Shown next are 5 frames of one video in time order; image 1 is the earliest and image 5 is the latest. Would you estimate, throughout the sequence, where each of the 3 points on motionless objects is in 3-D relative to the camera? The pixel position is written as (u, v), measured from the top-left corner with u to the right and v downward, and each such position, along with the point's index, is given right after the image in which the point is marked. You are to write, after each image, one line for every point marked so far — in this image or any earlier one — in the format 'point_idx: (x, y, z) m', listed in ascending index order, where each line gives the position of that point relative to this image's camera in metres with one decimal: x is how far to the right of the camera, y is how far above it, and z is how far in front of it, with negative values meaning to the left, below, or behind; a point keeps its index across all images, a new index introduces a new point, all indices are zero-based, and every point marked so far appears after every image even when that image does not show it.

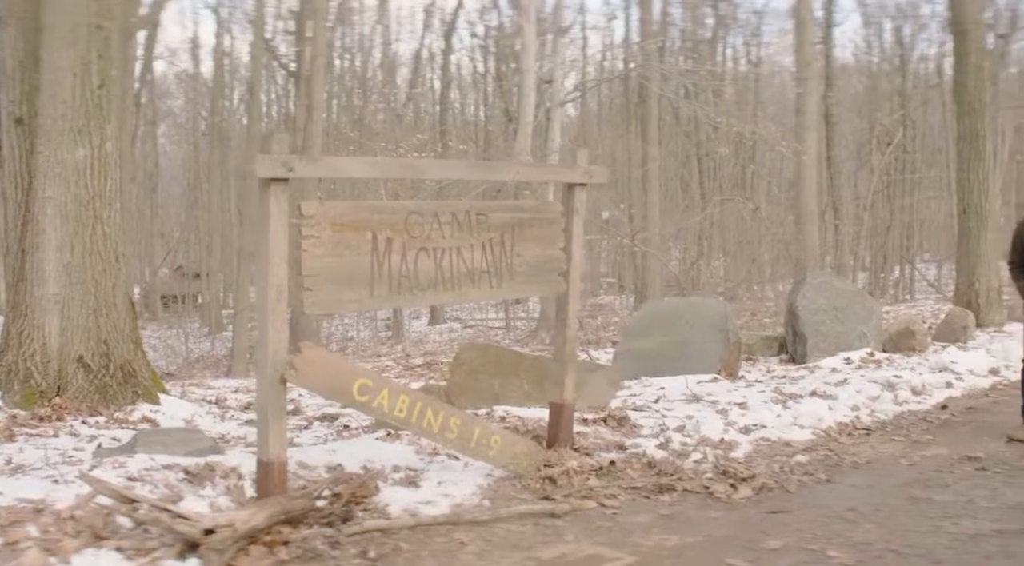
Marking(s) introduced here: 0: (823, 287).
0: (+3.8, 0.0, +12.3) m
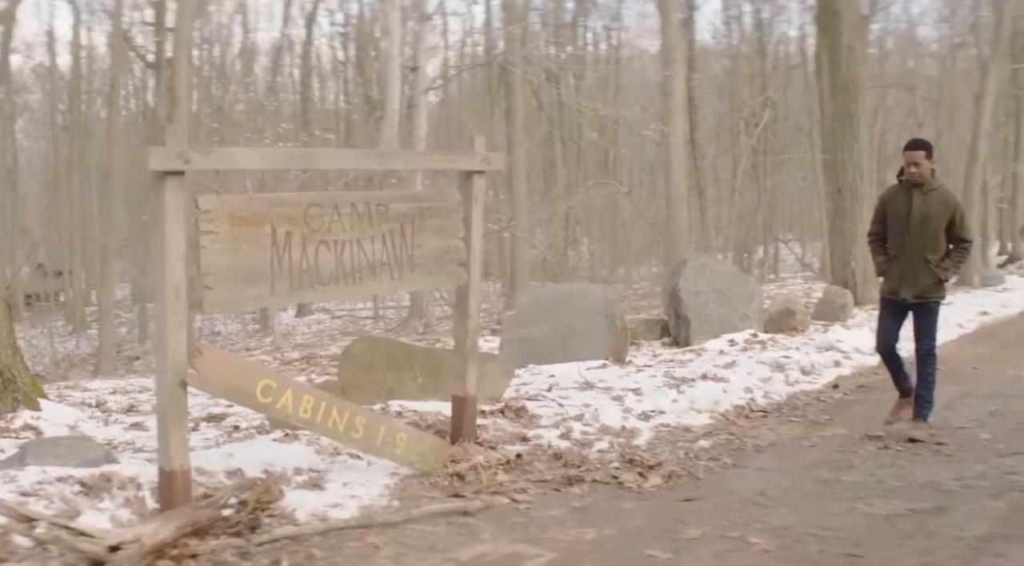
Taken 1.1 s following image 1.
0: (+2.4, +0.2, +12.6) m
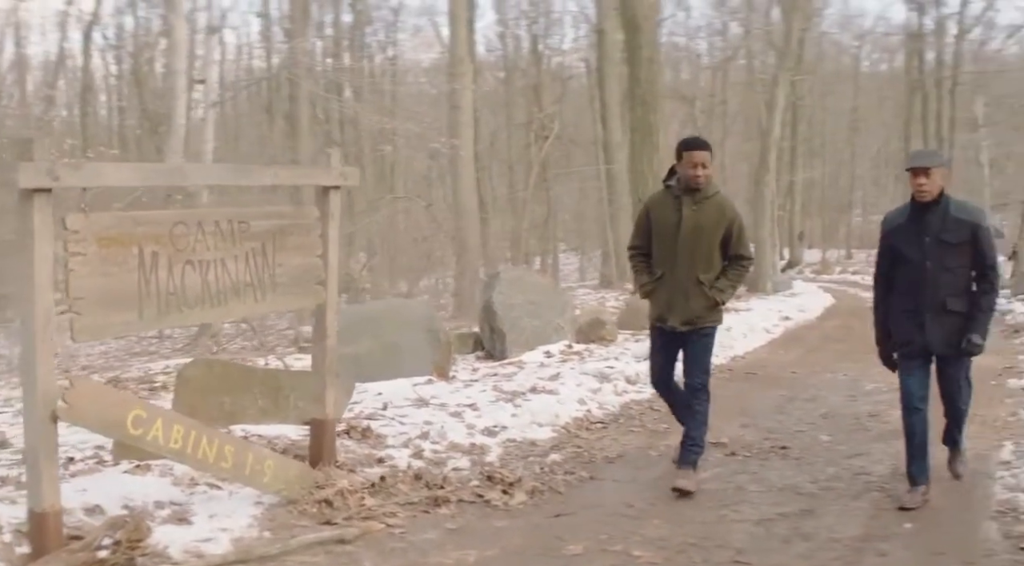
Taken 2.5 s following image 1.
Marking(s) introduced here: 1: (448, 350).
0: (+0.1, 0.0, +12.8) m
1: (-0.6, -0.7, +9.9) m
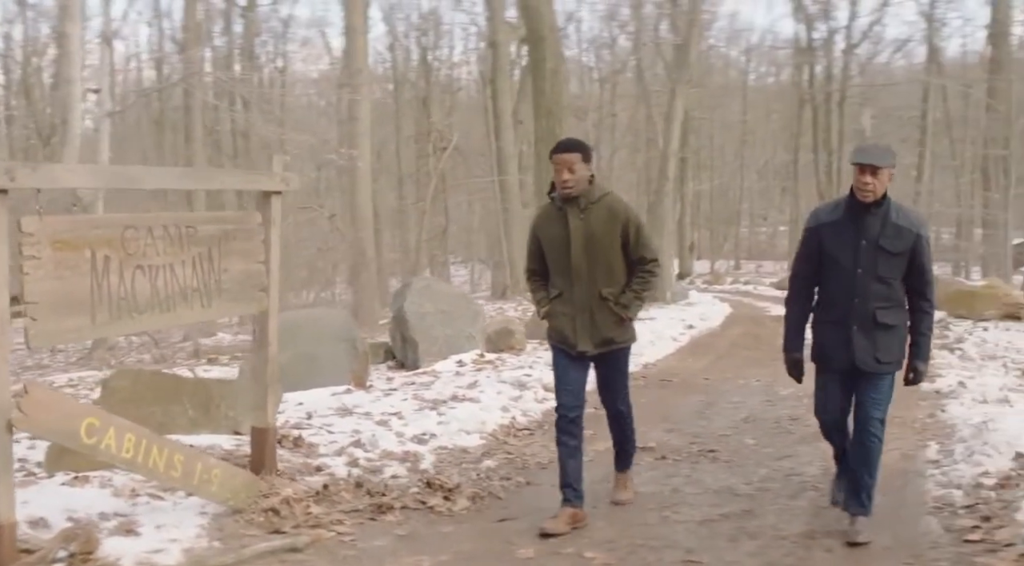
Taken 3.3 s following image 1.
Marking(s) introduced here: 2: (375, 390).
0: (-1.1, -0.1, +12.8) m
1: (-1.4, -0.7, +9.8) m
2: (-1.2, -1.0, +9.4) m
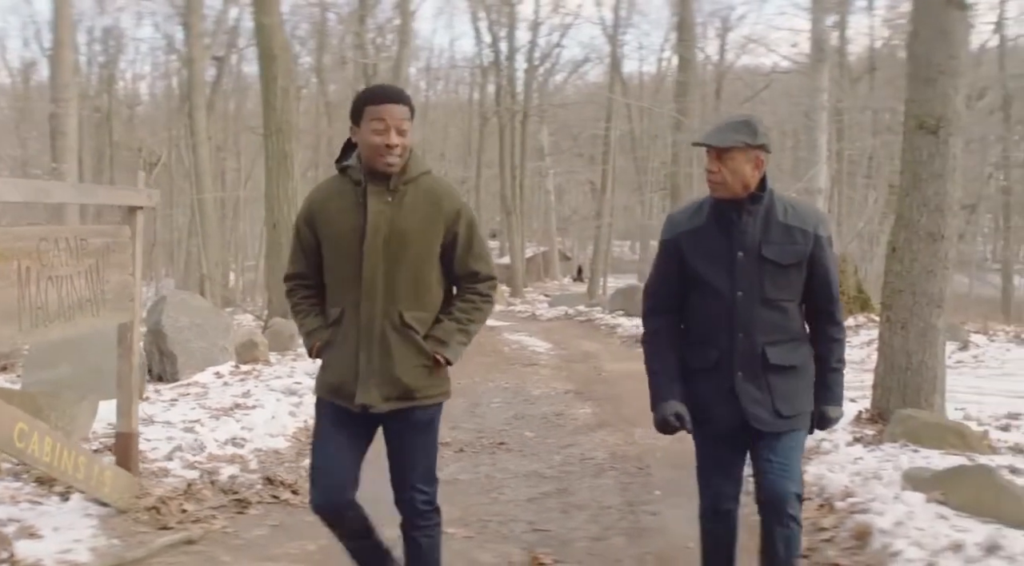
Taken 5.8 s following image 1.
0: (-4.2, -0.2, +12.7) m
1: (-3.6, -0.8, +9.7) m
2: (-3.3, -1.1, +9.3) m
